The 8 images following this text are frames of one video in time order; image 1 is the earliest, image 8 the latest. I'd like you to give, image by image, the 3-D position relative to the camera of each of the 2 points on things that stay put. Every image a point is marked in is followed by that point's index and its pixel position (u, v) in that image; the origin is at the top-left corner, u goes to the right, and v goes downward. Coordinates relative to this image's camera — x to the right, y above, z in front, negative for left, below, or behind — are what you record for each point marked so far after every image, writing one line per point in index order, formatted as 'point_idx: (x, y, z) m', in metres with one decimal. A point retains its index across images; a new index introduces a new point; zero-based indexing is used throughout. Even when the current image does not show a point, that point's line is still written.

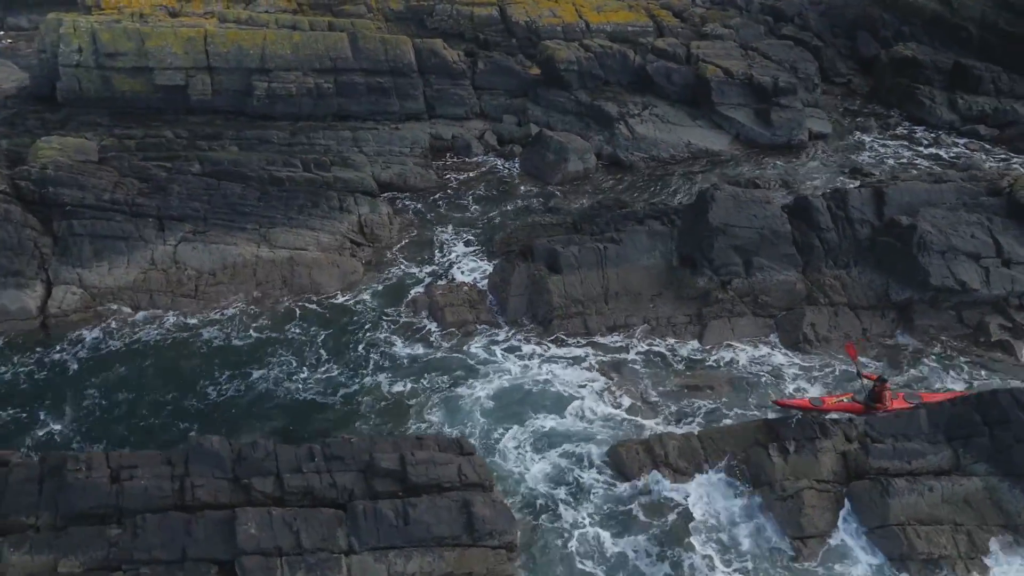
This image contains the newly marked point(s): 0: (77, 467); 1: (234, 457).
0: (-9.4, -3.9, +15.7) m
1: (-6.1, -3.7, +16.0) m
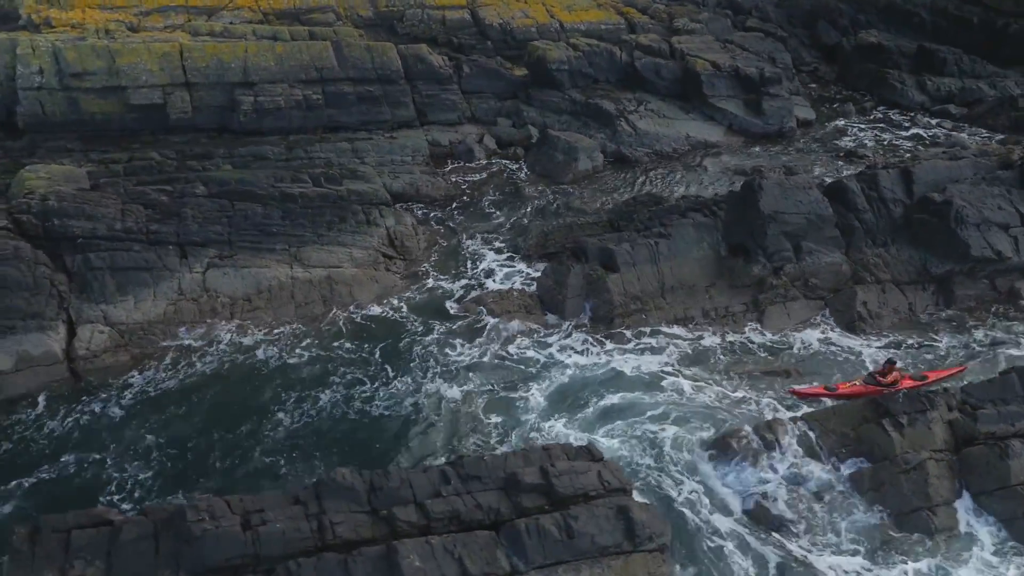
0: (-6.2, -4.6, +14.5) m
1: (-3.0, -4.2, +15.2) m
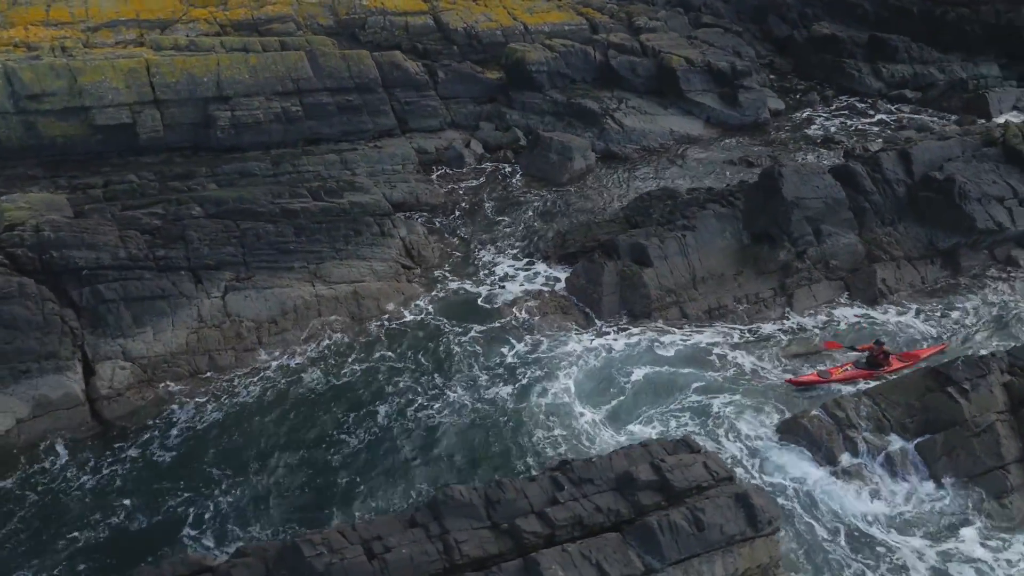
0: (-3.6, -5.0, +13.7) m
1: (-0.5, -4.4, +14.7) m
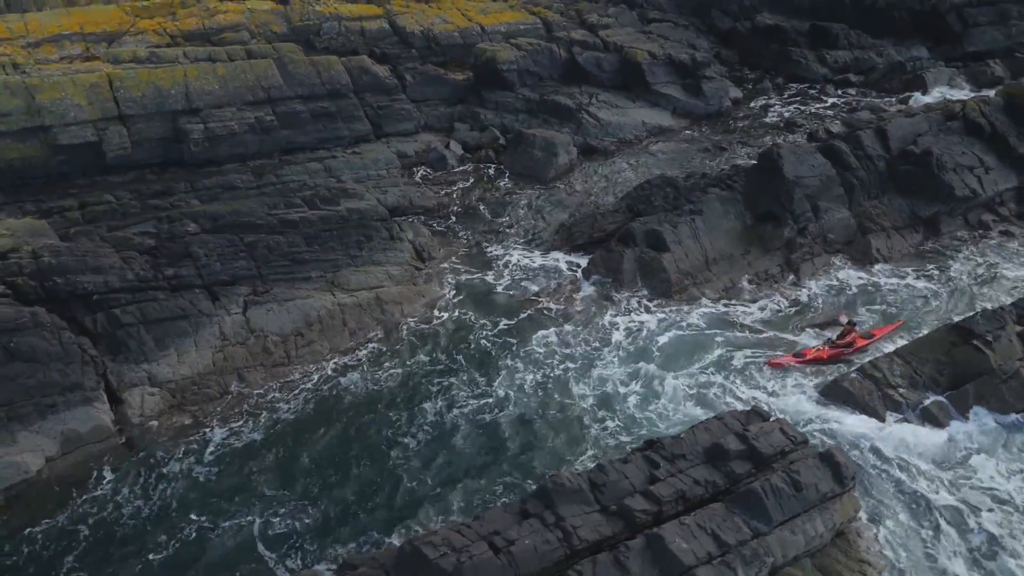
0: (-1.3, -4.9, +13.6) m
1: (+1.6, -4.1, +14.9) m
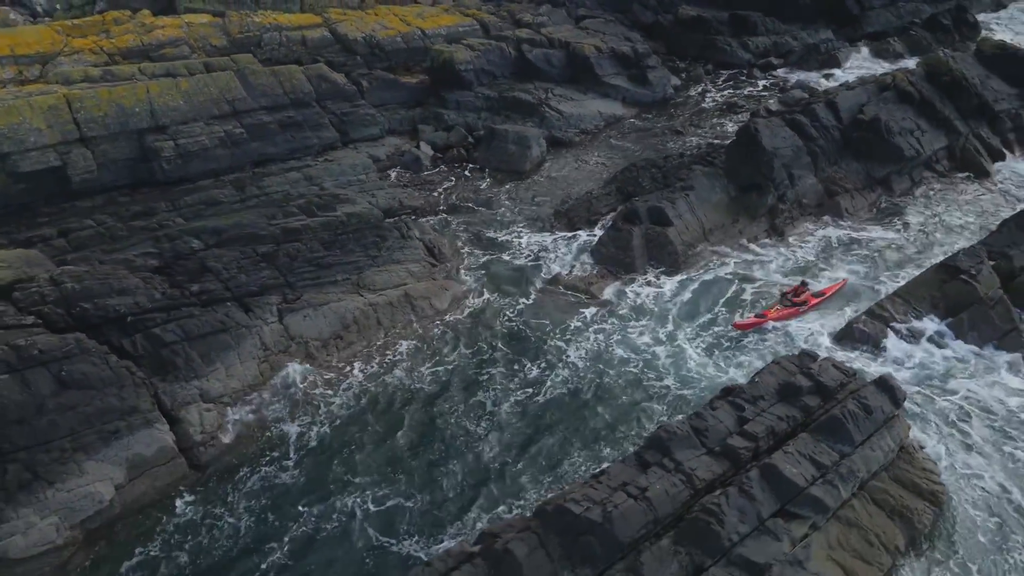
0: (+1.4, -4.3, +14.4) m
1: (+4.0, -3.2, +16.1) m
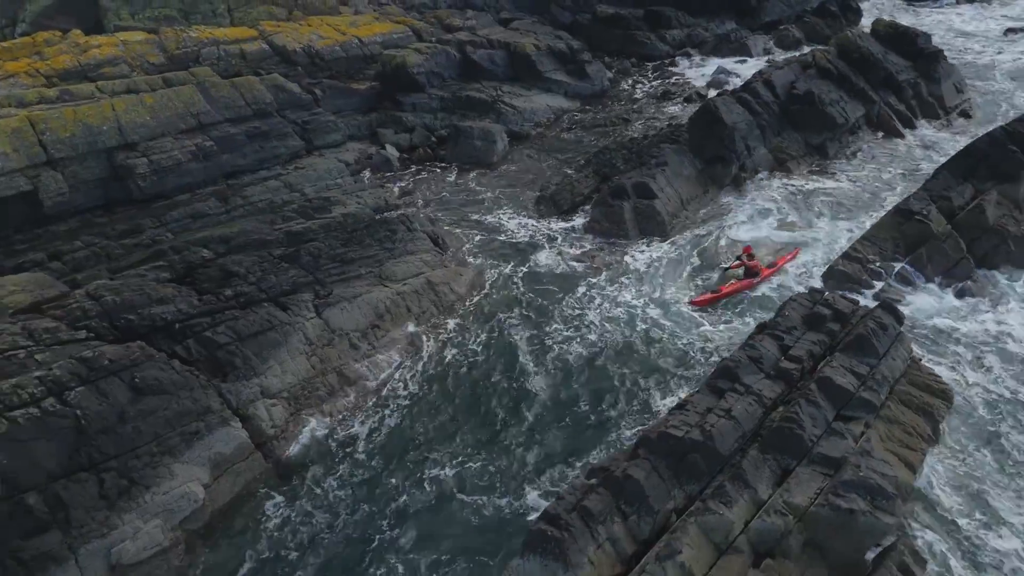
0: (+3.8, -3.2, +16.2) m
1: (+6.0, -1.9, +18.3) m
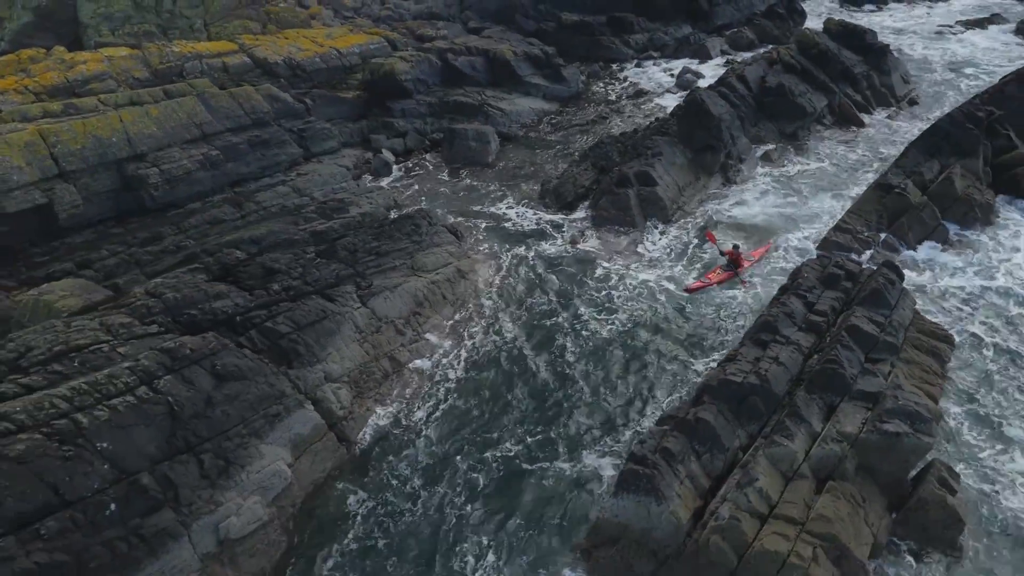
0: (+5.7, -2.2, +18.0) m
1: (+7.6, -0.8, +20.3) m
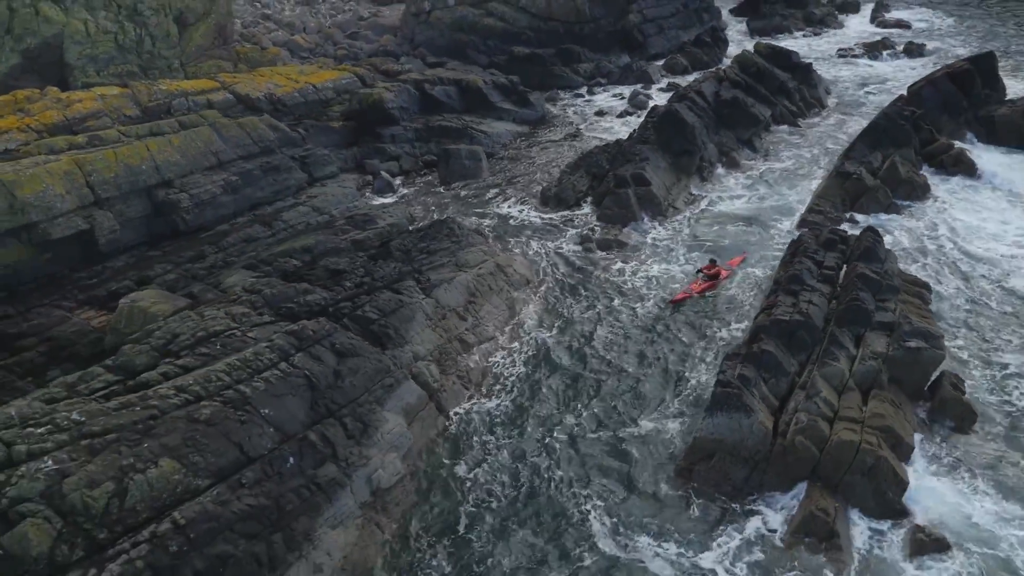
0: (+8.2, -0.8, +21.7) m
1: (+9.7, +0.5, +24.2) m
